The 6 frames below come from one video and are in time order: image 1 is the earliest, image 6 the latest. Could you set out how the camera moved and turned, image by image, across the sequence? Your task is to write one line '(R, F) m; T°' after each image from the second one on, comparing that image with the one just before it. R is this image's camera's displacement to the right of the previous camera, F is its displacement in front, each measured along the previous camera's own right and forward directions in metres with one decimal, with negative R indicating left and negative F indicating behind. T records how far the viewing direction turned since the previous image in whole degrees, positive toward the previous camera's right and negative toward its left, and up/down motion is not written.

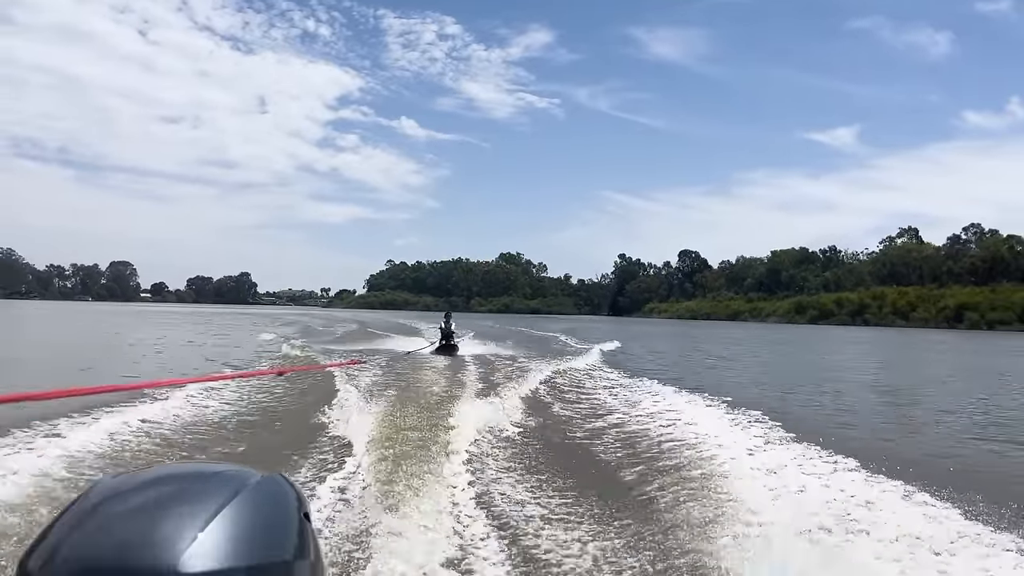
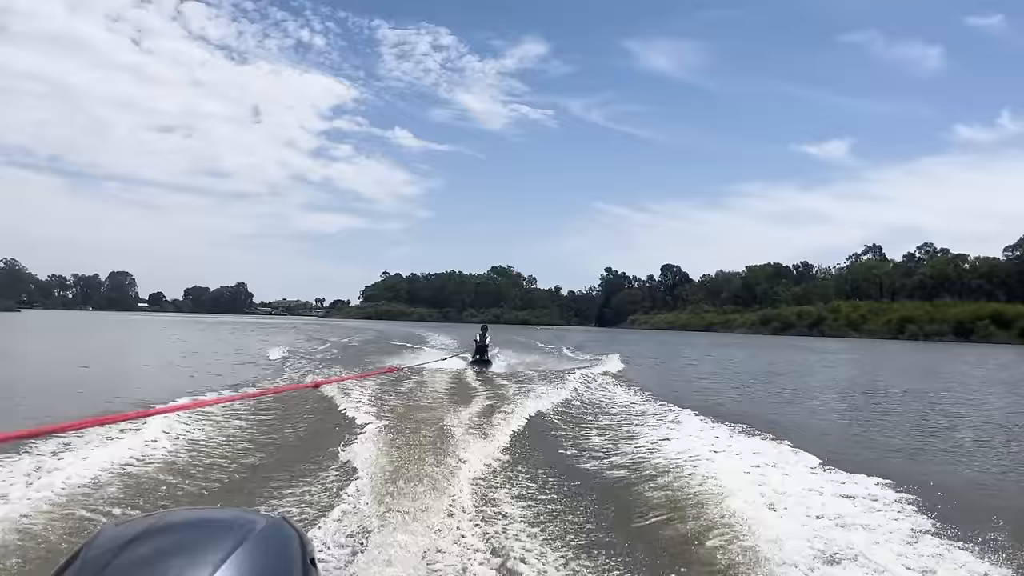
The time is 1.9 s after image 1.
(+0.1, -0.9) m; +1°
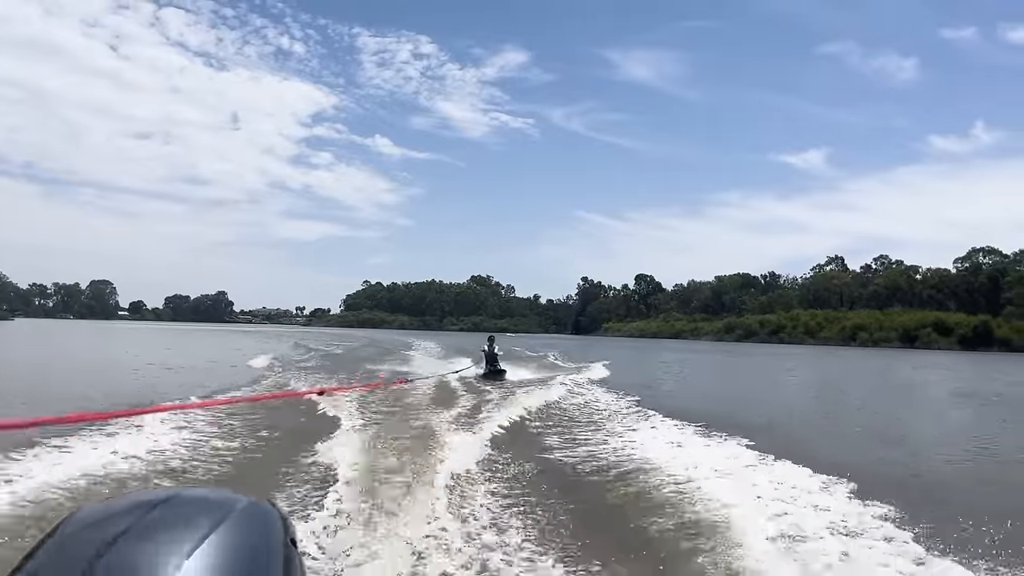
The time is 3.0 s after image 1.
(0.0, -0.6) m; +1°
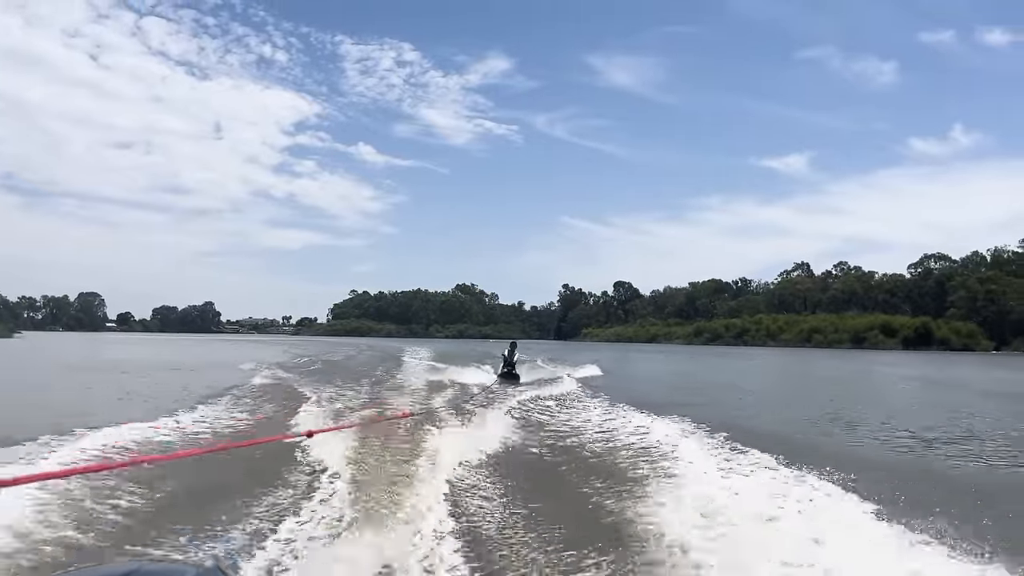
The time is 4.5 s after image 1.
(+0.1, -0.7) m; +1°
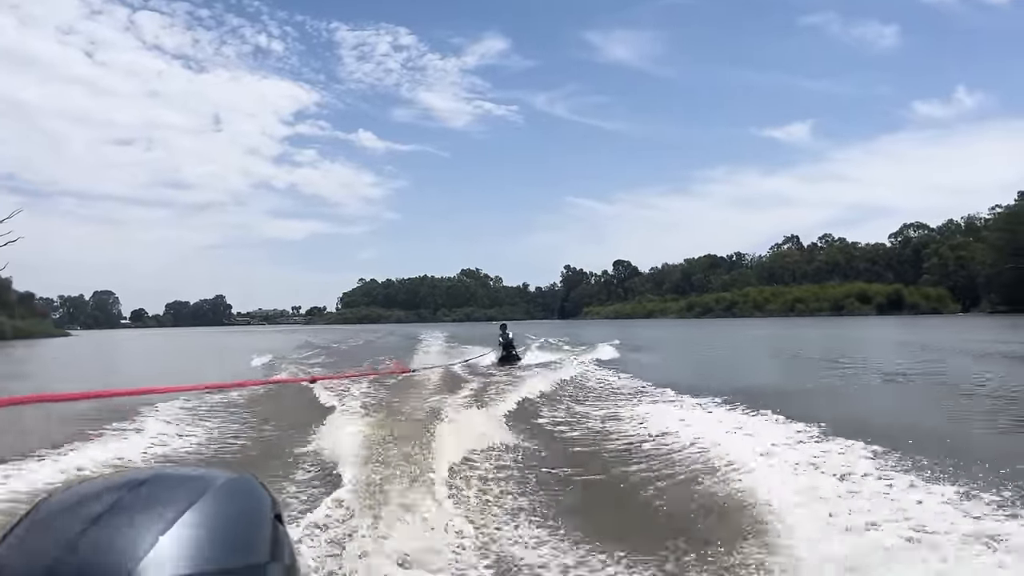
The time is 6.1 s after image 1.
(+0.1, -0.8) m; 0°
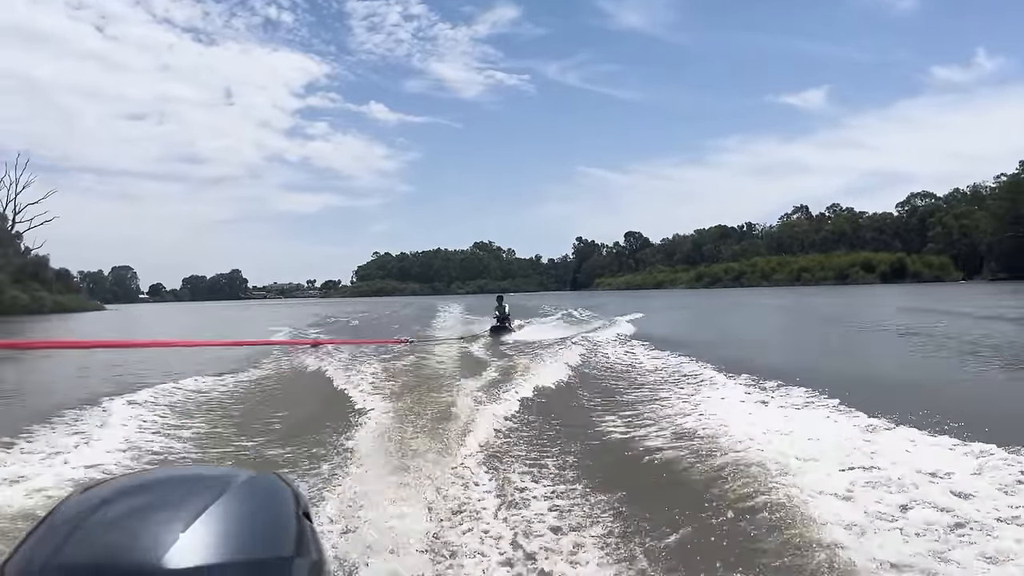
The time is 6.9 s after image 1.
(0.0, -0.3) m; -1°
